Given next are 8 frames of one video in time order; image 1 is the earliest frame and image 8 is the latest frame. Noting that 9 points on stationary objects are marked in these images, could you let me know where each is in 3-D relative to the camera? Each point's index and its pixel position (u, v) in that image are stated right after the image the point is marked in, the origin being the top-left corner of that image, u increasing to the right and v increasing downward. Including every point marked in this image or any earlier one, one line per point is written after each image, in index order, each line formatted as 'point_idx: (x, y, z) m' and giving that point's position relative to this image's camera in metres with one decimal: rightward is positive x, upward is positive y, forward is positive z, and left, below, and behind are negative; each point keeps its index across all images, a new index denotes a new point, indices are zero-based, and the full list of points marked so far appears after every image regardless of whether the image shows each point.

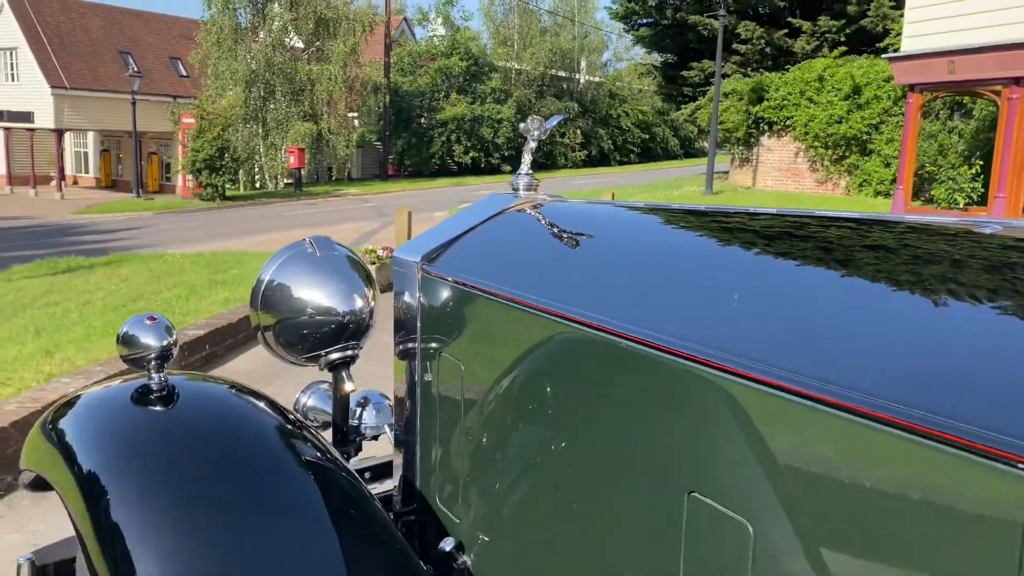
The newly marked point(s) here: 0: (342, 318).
0: (-0.3, -0.1, +1.6) m
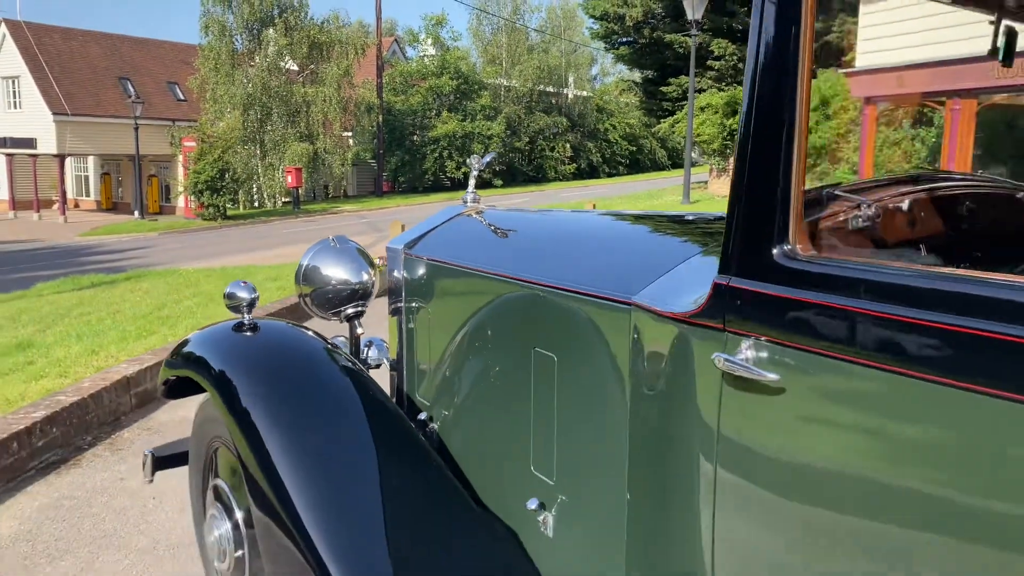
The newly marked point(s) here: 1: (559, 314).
0: (-0.5, 0.0, +2.5) m
1: (+0.1, -0.1, +1.8) m
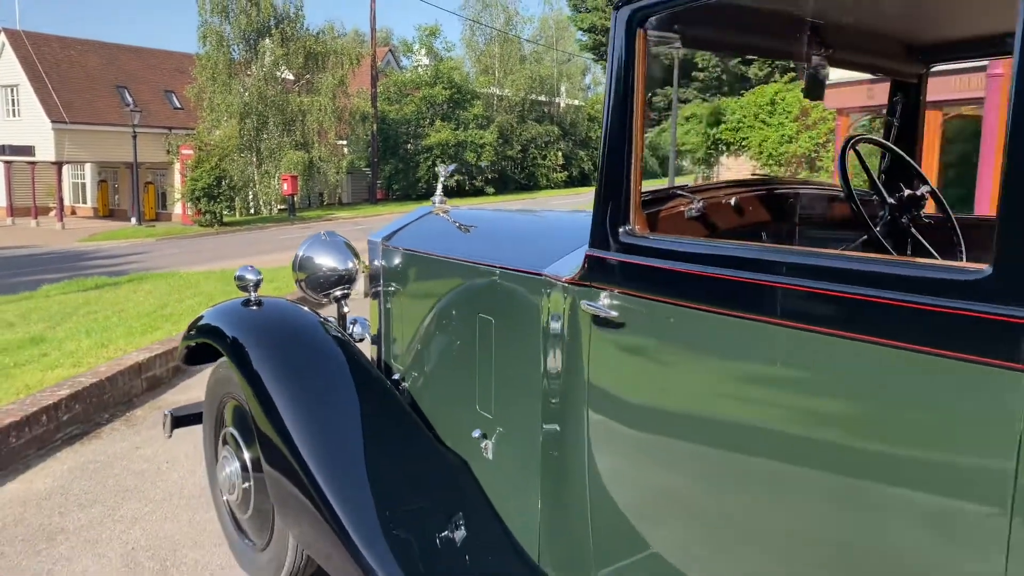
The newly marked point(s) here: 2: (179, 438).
0: (-0.6, +0.1, +3.0) m
1: (0.0, 0.0, +2.3) m
2: (-1.7, -0.7, +4.2) m
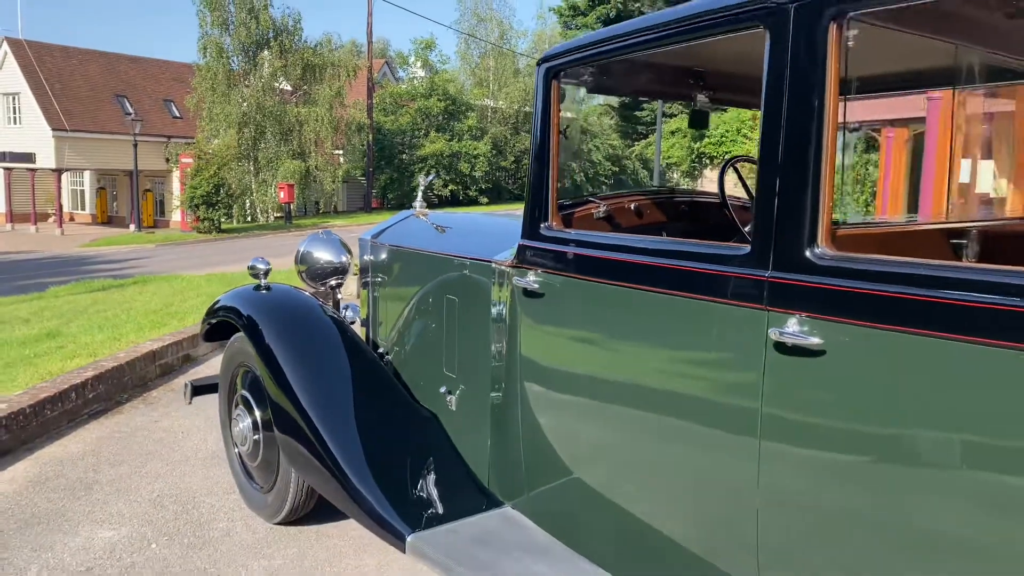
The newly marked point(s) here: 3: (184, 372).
0: (-0.8, +0.1, +3.6) m
1: (-0.2, 0.0, +2.9) m
2: (-1.8, -0.7, +4.7) m
3: (-2.3, -0.6, +5.8) m
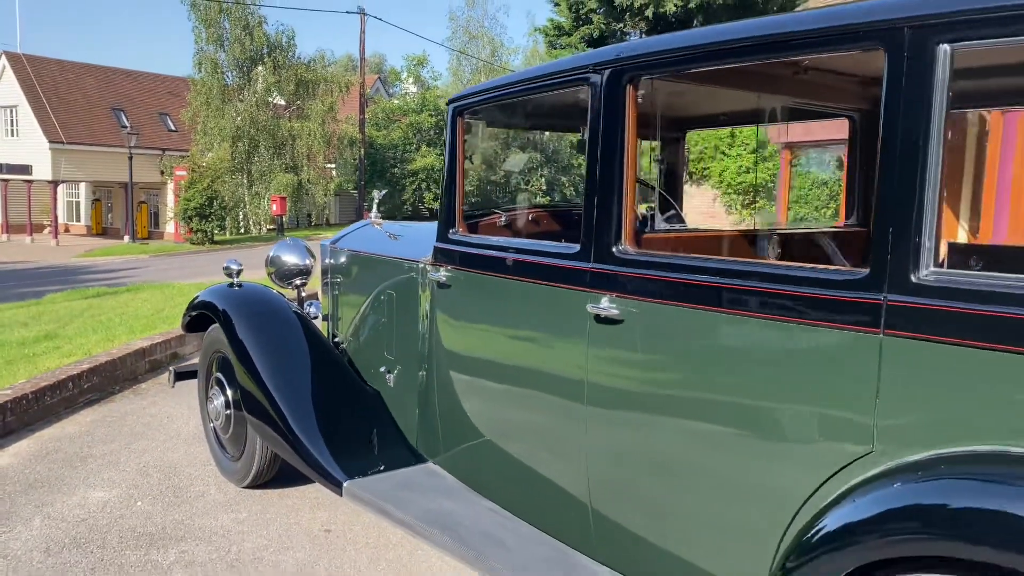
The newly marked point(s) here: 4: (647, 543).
0: (-1.0, +0.1, +4.2) m
1: (-0.4, 0.0, +3.5) m
2: (-2.1, -0.7, +5.3) m
3: (-2.6, -0.6, +6.3) m
4: (+0.4, -0.7, +2.2) m
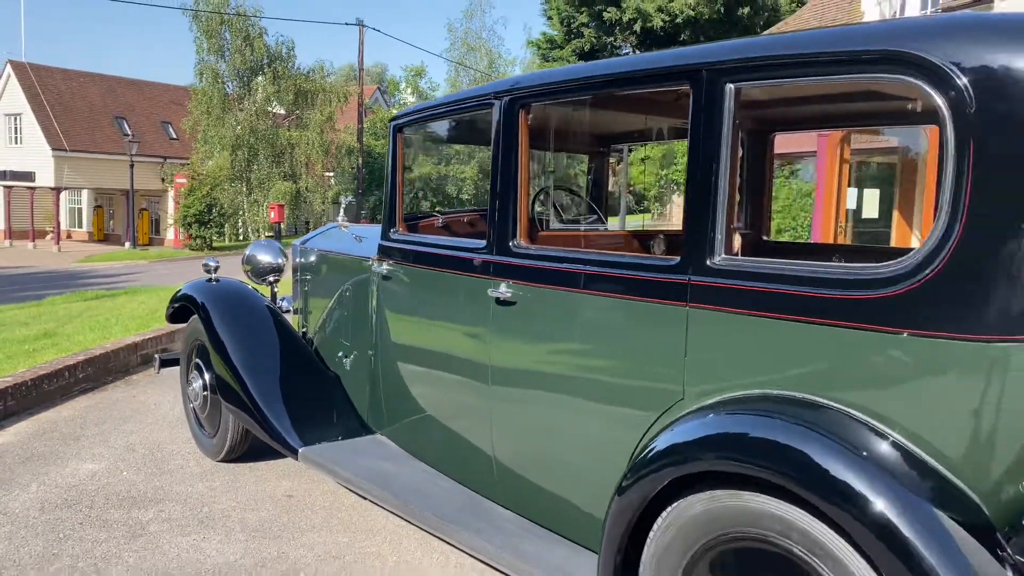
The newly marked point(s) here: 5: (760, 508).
0: (-1.3, +0.1, +4.6) m
1: (-0.7, +0.1, +3.9) m
2: (-2.4, -0.7, +5.7) m
3: (-2.8, -0.6, +6.8) m
4: (+0.1, -0.6, +2.6) m
5: (+0.5, -0.5, +1.8) m
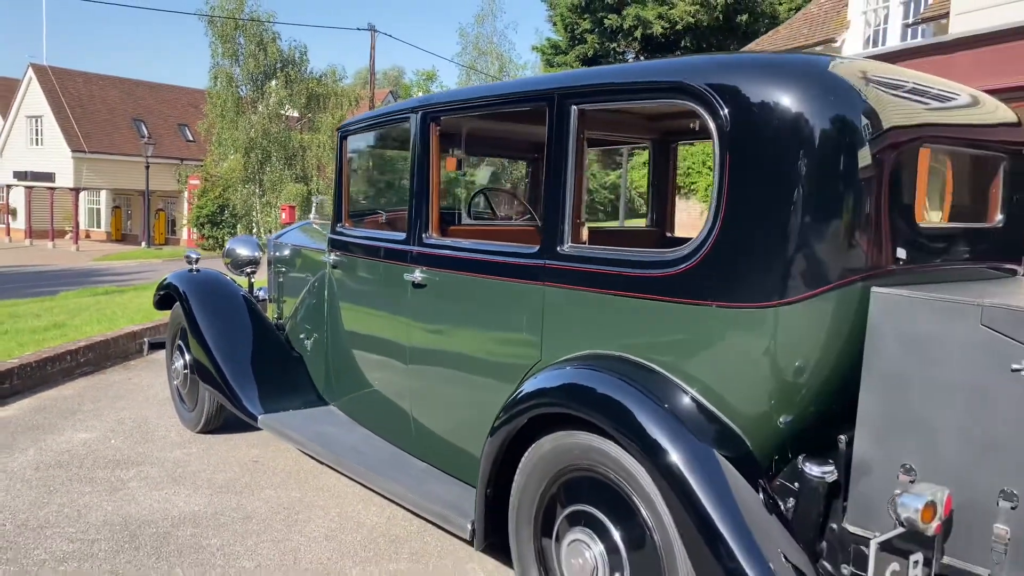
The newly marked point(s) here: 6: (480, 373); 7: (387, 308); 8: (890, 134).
0: (-1.6, +0.2, +5.1) m
1: (-1.0, +0.1, +4.4) m
2: (-2.6, -0.6, +6.2) m
3: (-3.1, -0.5, +7.3) m
4: (-0.2, -0.6, +3.1) m
5: (+0.2, -0.4, +2.3) m
6: (-0.1, -0.3, +2.9) m
7: (-0.5, -0.1, +3.5) m
8: (+0.9, +0.4, +2.1) m
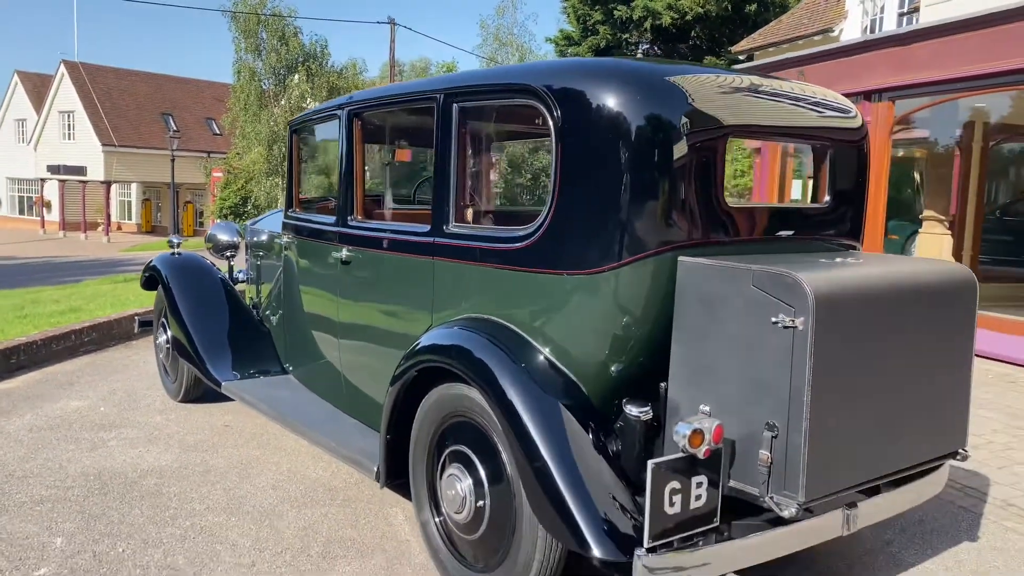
0: (-1.9, +0.3, +5.5) m
1: (-1.3, +0.2, +4.8) m
2: (-2.9, -0.5, +6.7) m
3: (-3.3, -0.4, +7.8) m
4: (-0.6, -0.5, +3.5) m
5: (-0.2, -0.3, +2.7) m
6: (-0.5, -0.2, +3.3) m
7: (-0.9, 0.0, +3.9) m
8: (+0.6, +0.5, +2.5) m
